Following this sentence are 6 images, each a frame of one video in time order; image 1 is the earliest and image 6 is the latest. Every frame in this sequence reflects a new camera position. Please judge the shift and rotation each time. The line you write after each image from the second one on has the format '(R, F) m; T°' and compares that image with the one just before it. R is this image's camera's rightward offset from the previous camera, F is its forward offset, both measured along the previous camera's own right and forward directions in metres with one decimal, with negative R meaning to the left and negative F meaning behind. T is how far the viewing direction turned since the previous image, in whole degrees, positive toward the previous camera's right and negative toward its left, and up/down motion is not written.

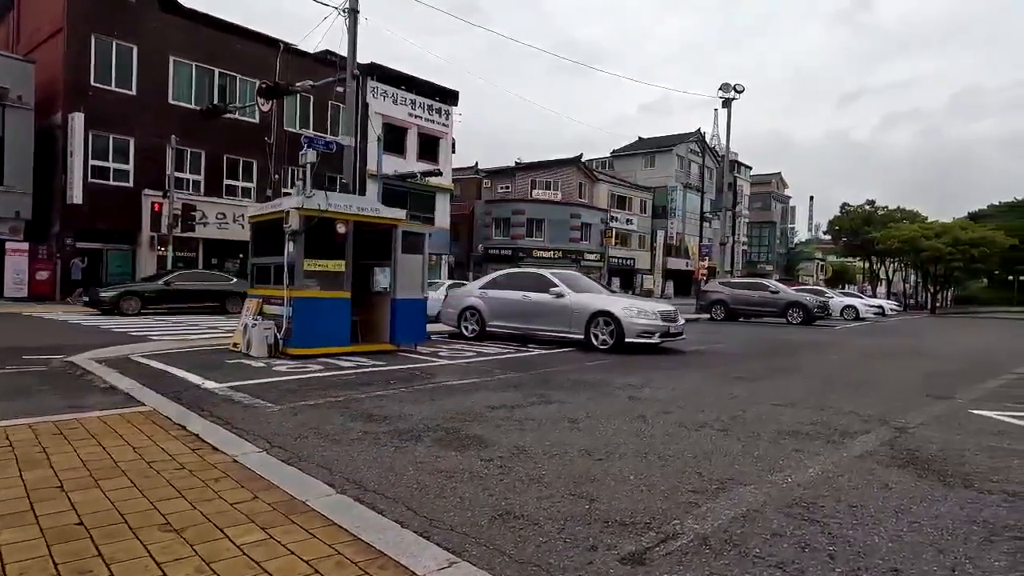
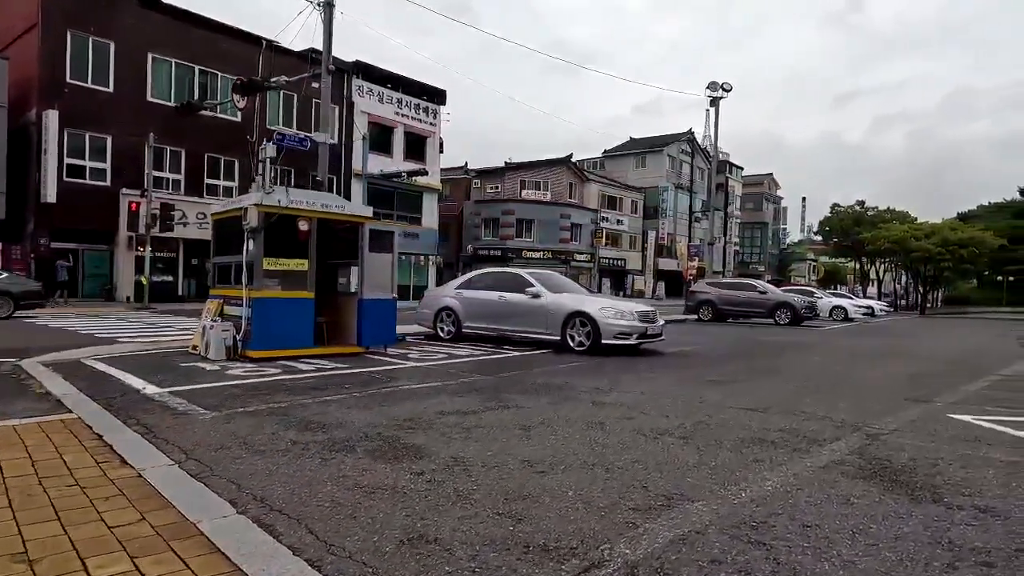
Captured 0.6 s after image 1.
(+0.4, +0.4) m; +1°
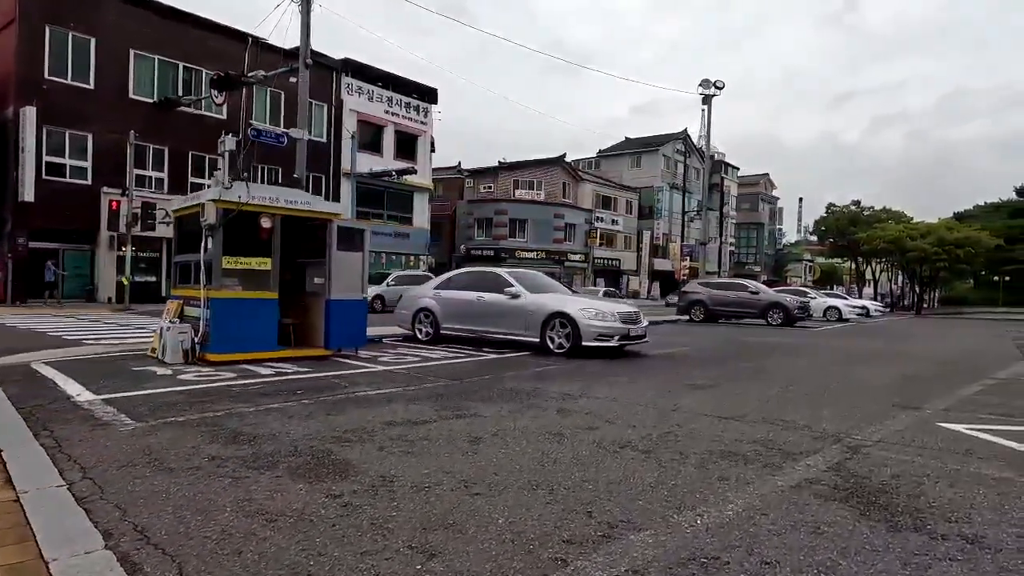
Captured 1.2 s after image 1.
(+0.4, +0.5) m; 0°
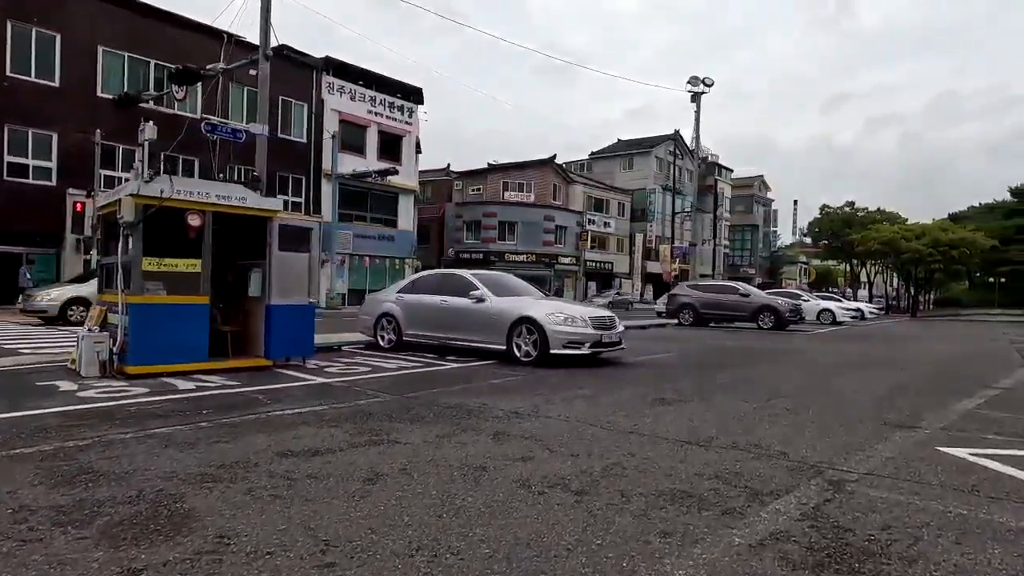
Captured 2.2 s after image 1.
(+0.6, +0.9) m; 0°
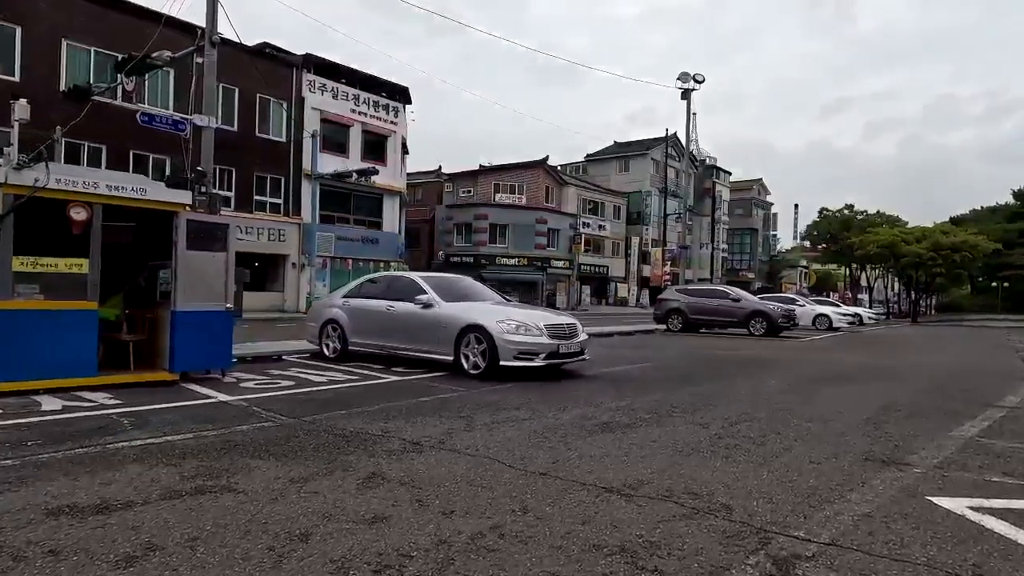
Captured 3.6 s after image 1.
(+0.9, +1.1) m; 0°
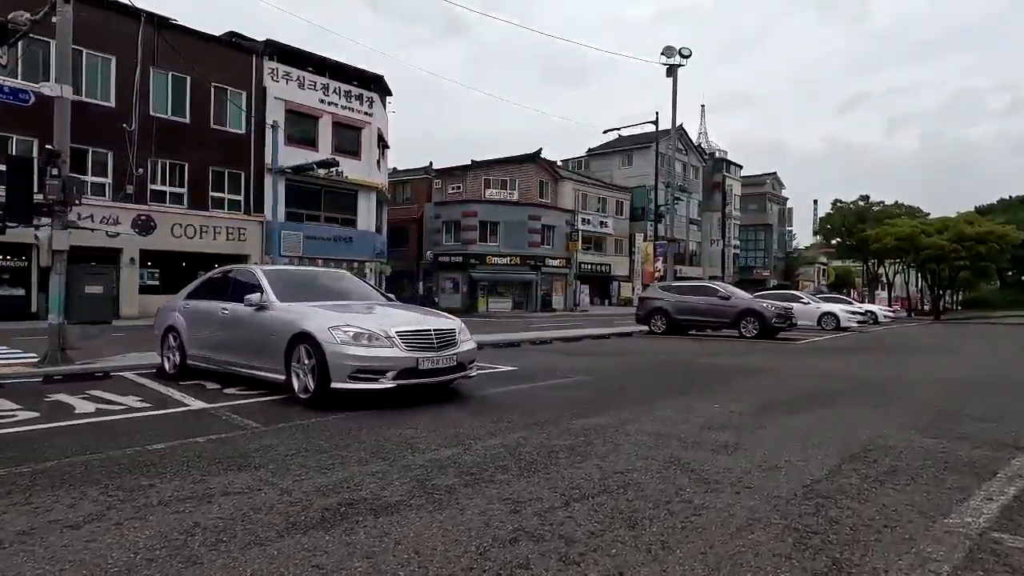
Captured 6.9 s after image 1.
(+2.1, +2.6) m; -2°
